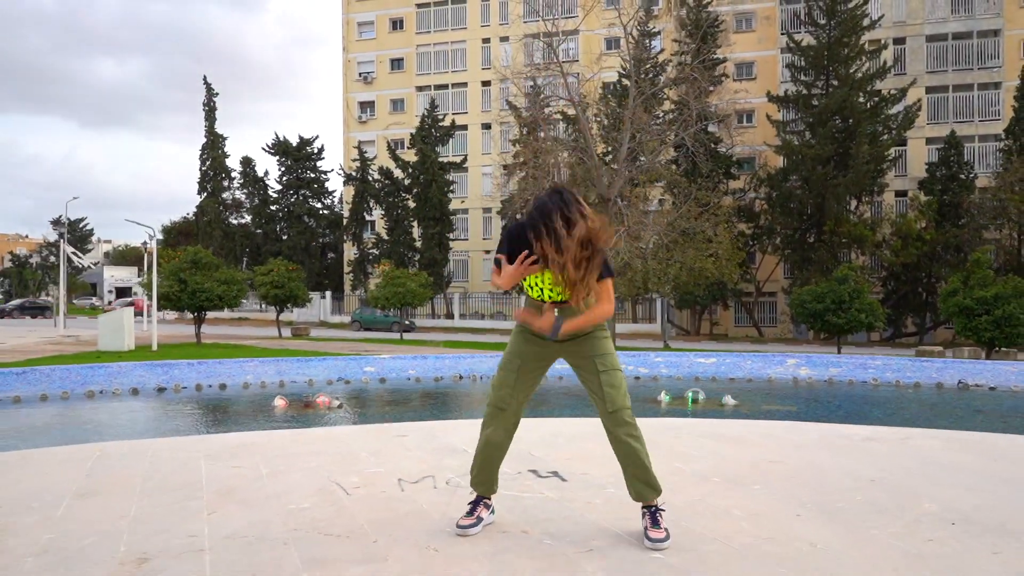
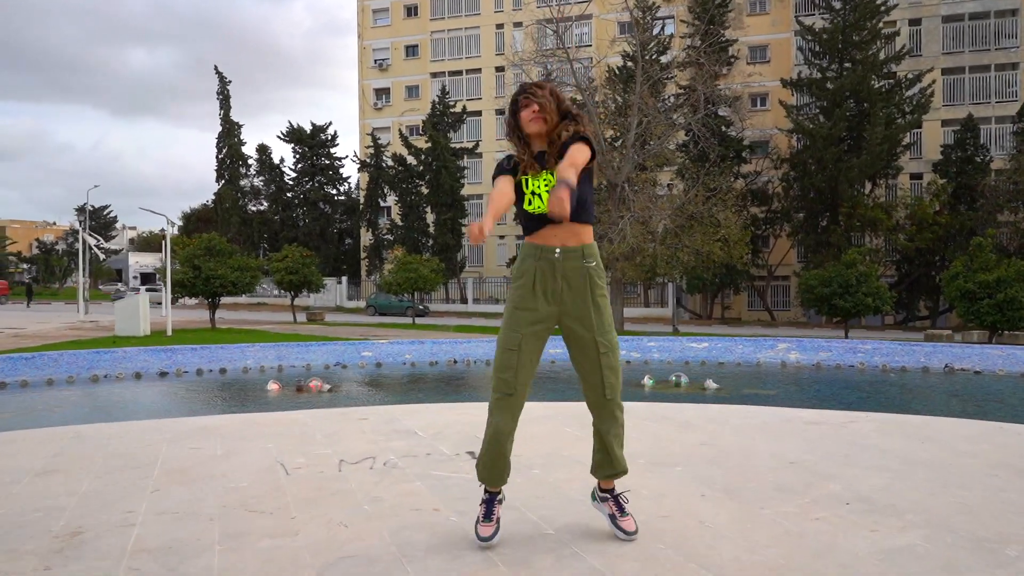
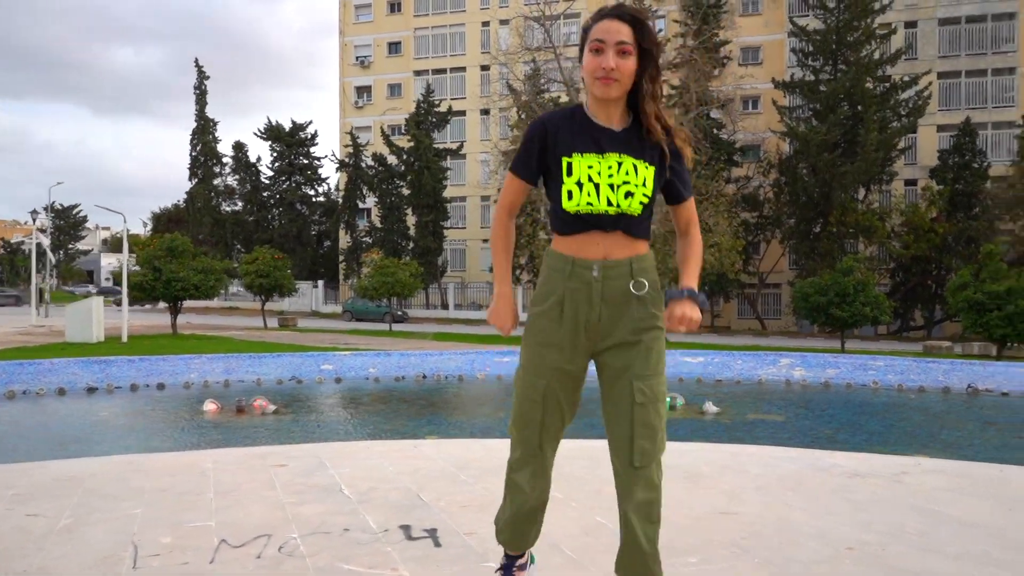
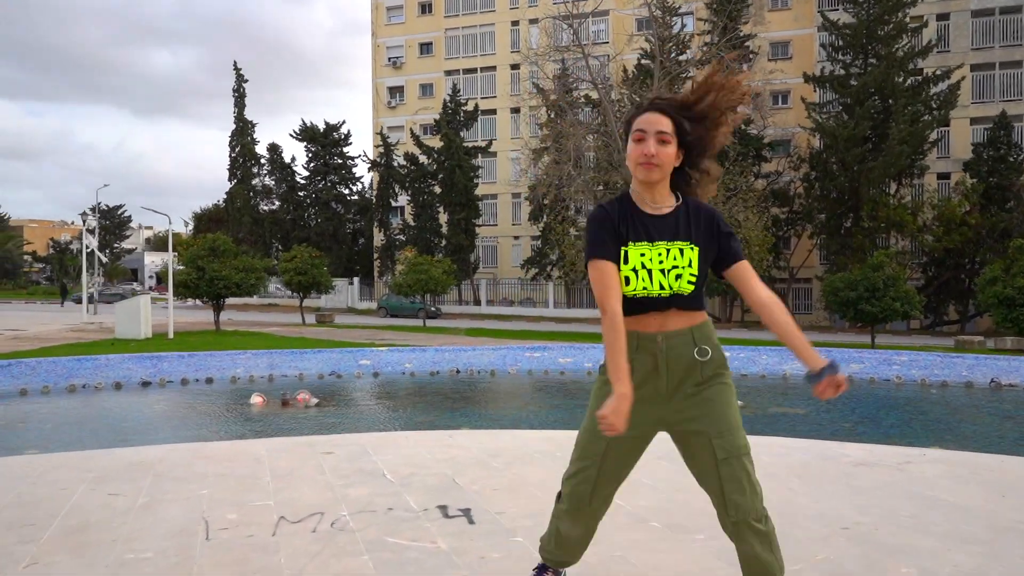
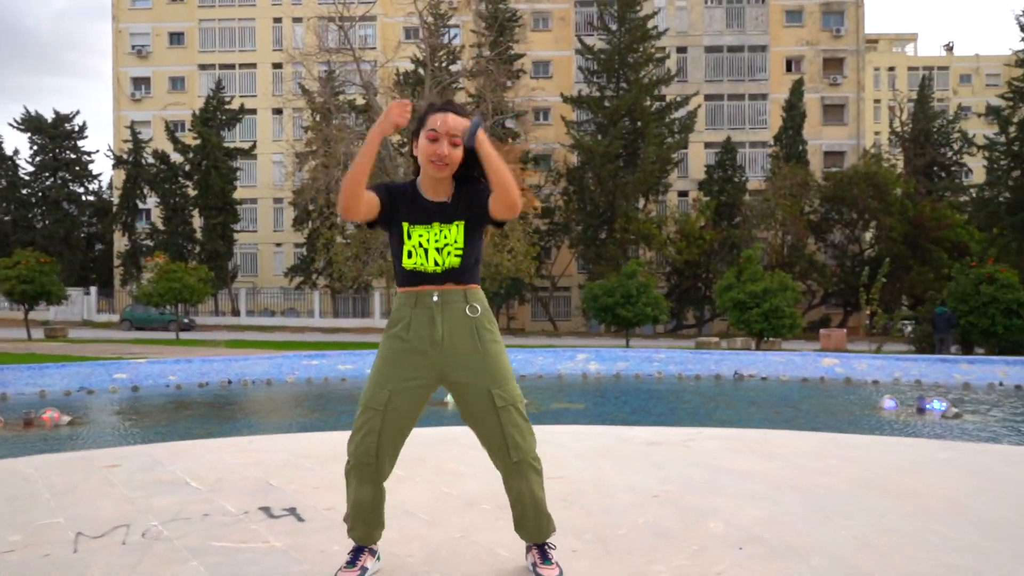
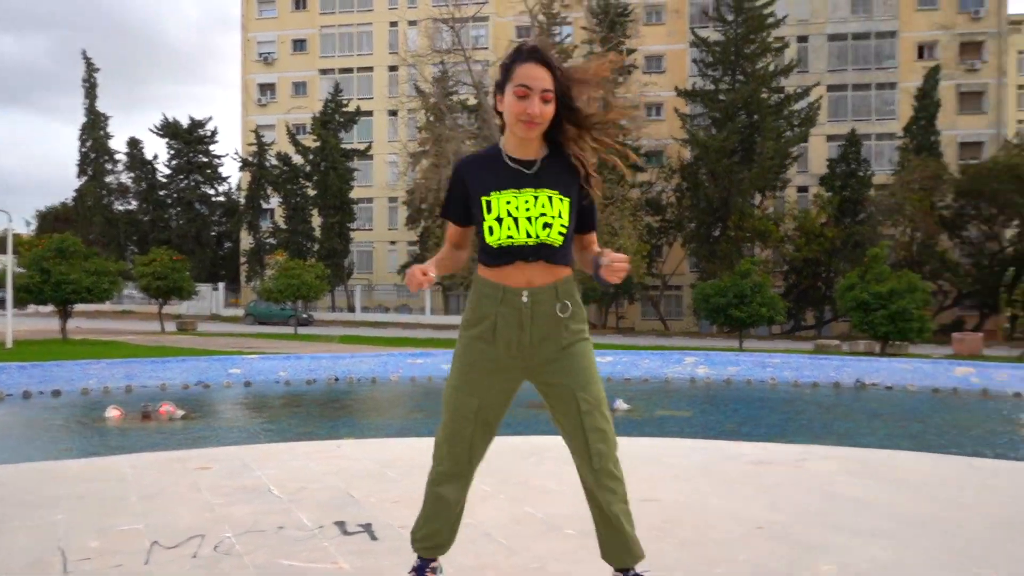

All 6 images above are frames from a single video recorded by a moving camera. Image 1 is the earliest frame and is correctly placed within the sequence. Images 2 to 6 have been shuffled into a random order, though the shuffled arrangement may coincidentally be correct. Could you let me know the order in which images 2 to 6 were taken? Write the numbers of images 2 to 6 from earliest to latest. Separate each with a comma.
2, 4, 3, 6, 5
